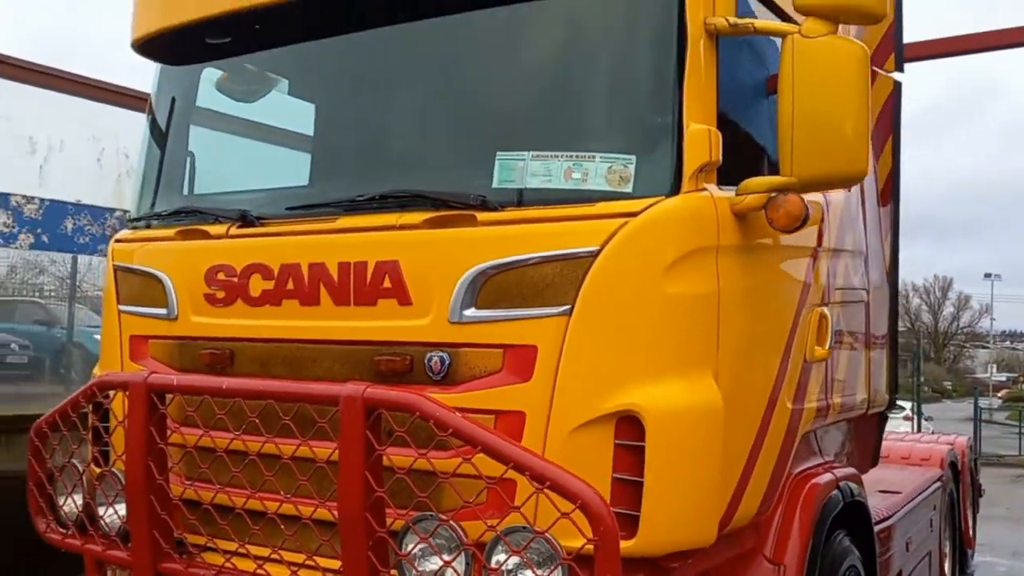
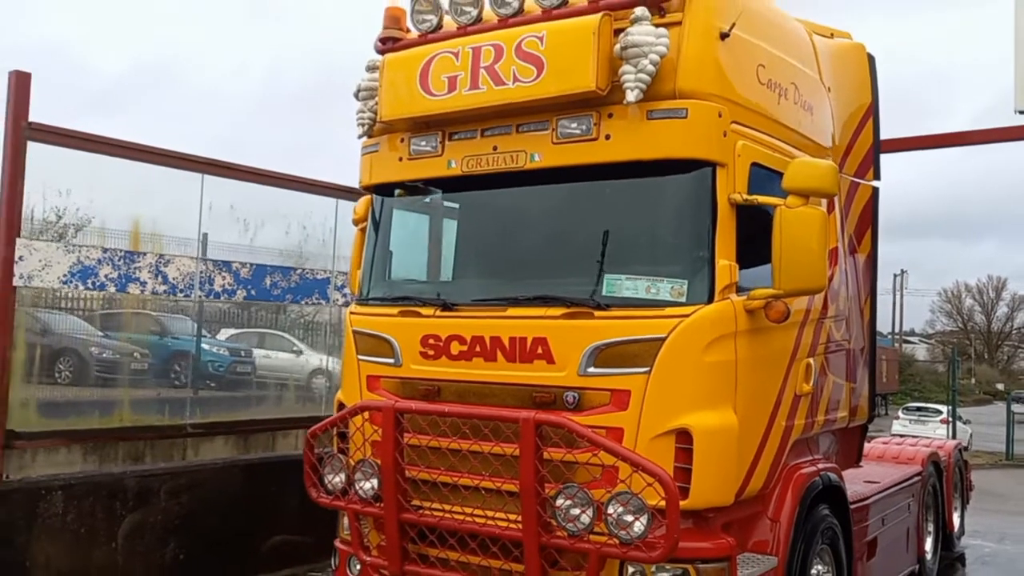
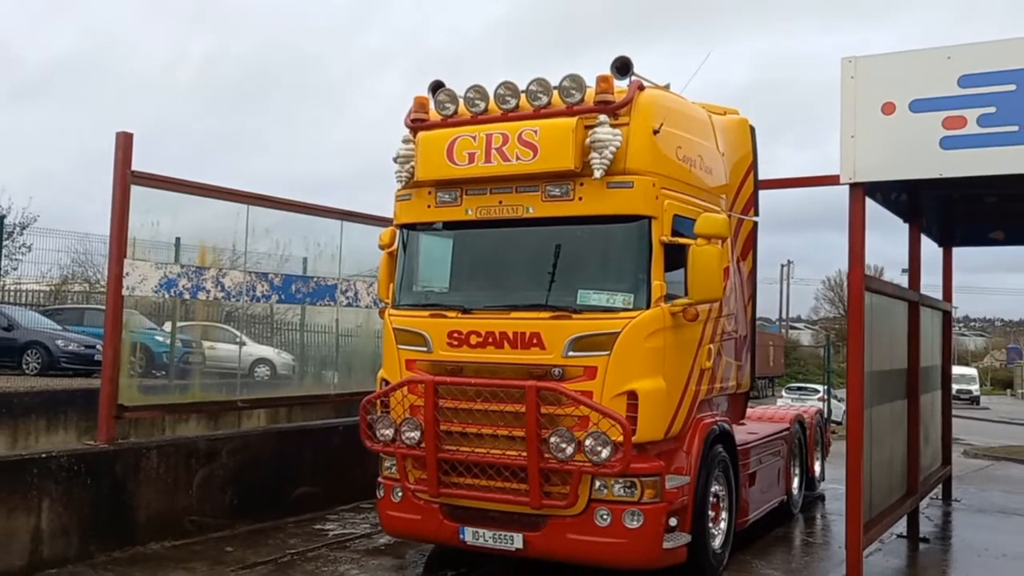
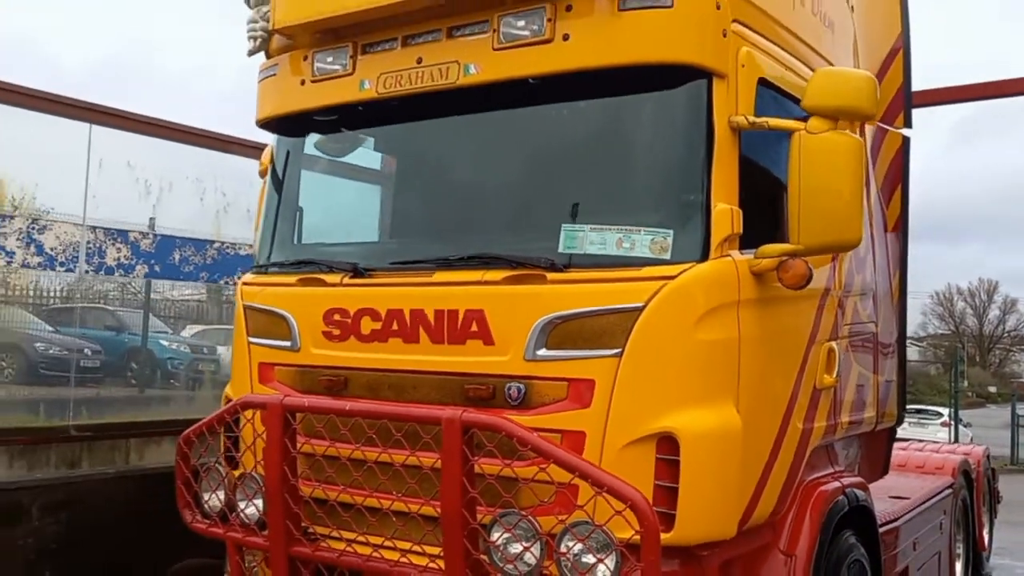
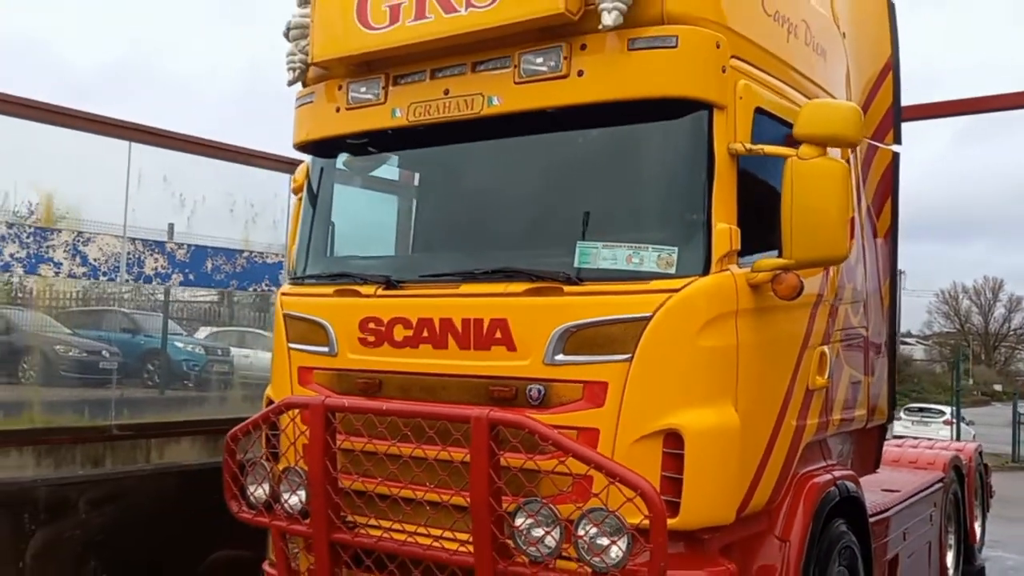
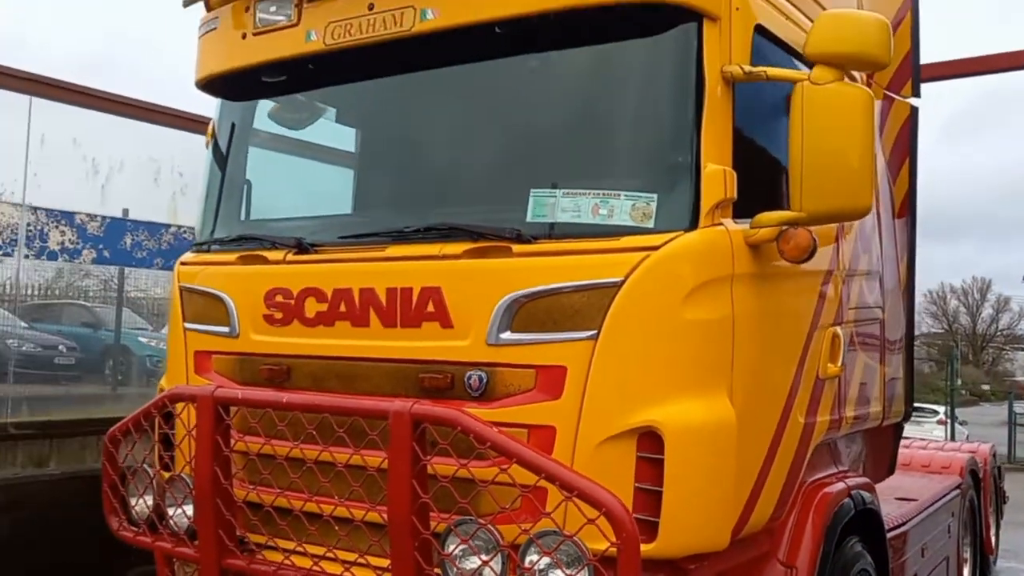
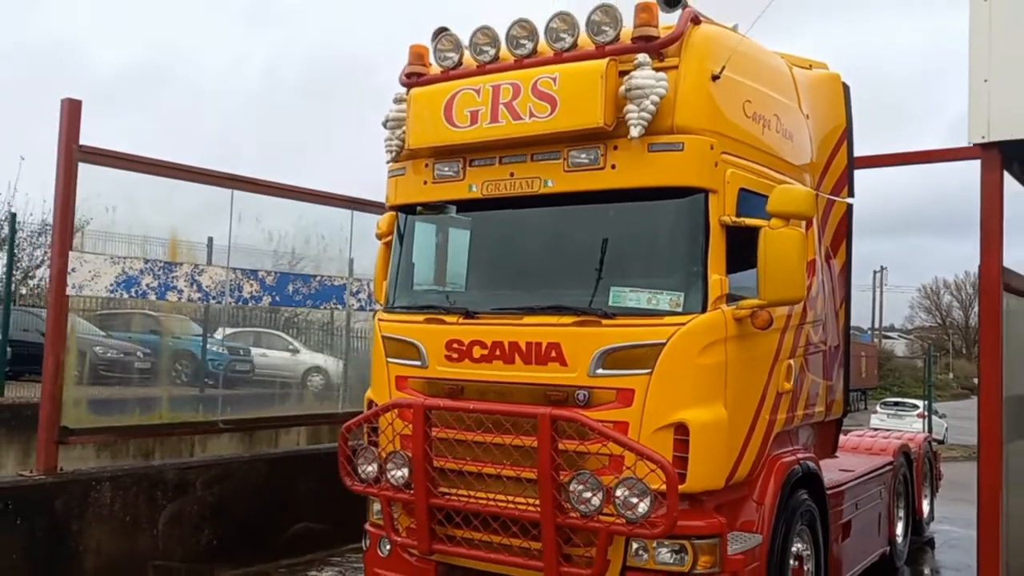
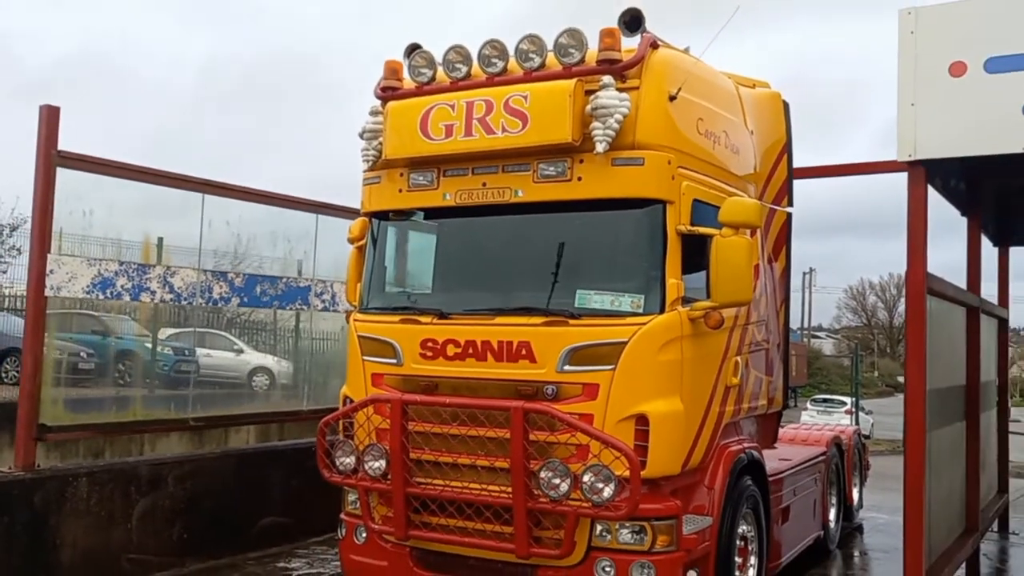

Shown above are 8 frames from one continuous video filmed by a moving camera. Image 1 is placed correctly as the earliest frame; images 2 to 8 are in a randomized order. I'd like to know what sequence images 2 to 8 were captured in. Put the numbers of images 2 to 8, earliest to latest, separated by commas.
6, 4, 5, 2, 7, 8, 3
